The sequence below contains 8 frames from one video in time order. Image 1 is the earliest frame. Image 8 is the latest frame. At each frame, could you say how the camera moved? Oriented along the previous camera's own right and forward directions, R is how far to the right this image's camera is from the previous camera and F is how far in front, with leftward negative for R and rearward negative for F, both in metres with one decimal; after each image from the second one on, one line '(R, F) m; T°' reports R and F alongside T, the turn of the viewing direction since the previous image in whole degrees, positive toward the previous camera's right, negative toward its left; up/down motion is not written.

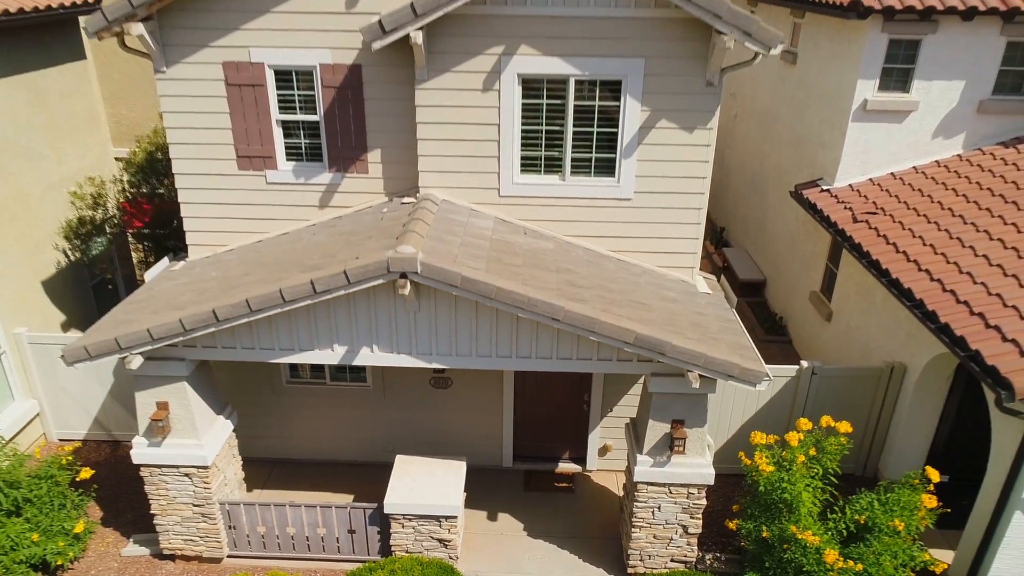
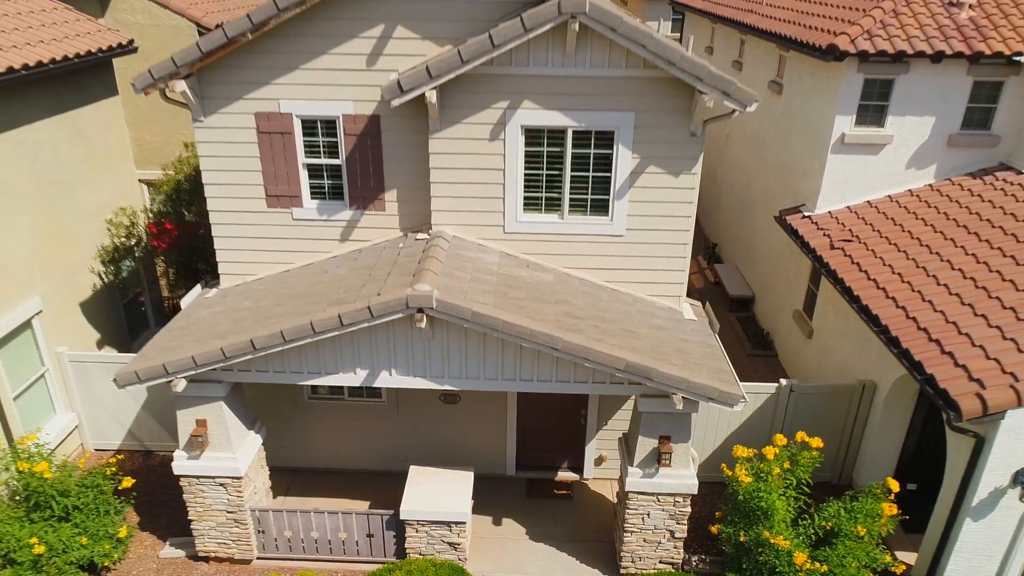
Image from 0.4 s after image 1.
(0.0, -0.8) m; 0°
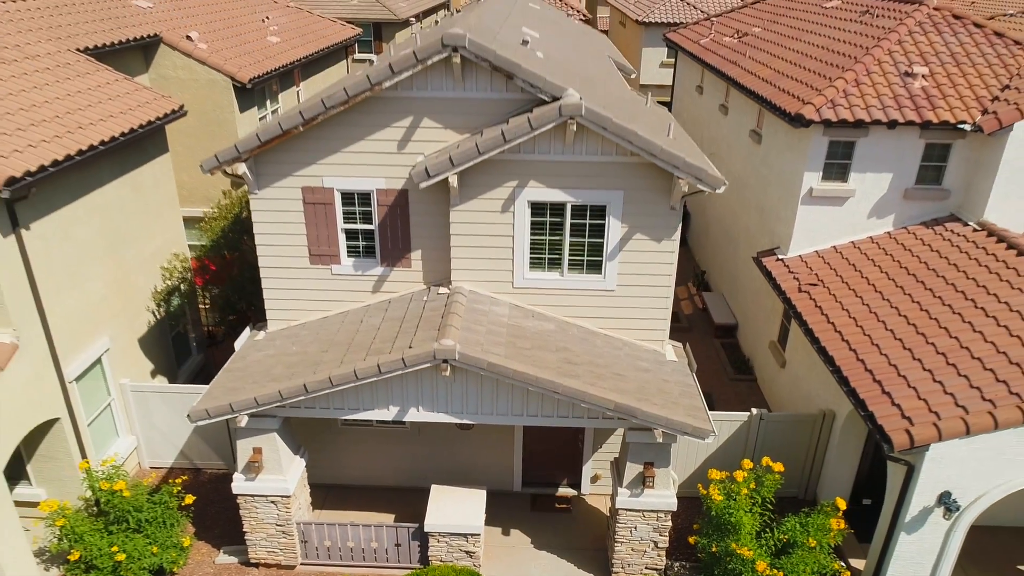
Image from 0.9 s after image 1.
(-0.1, -1.5) m; 0°
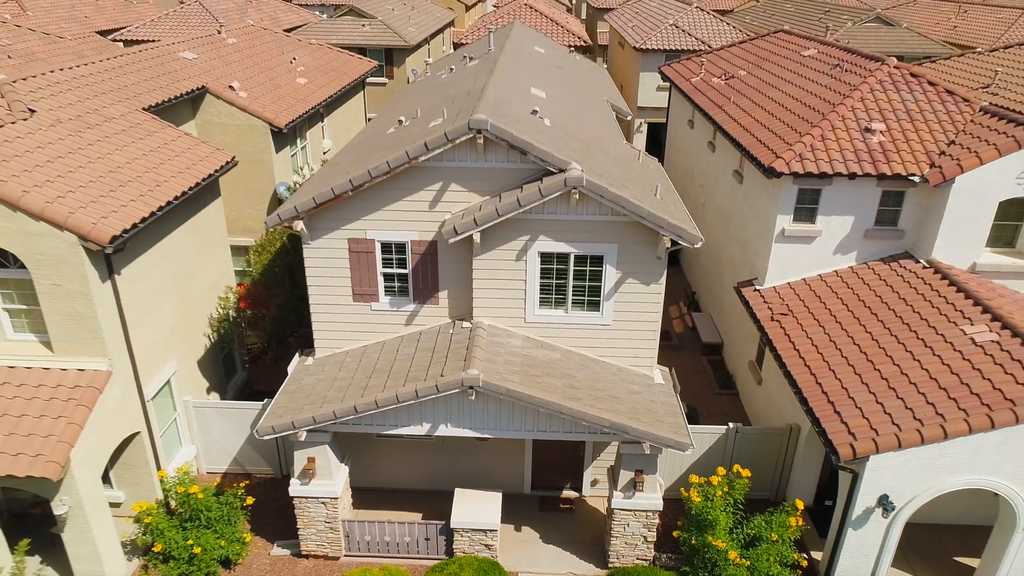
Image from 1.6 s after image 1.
(-0.2, -1.9) m; 0°
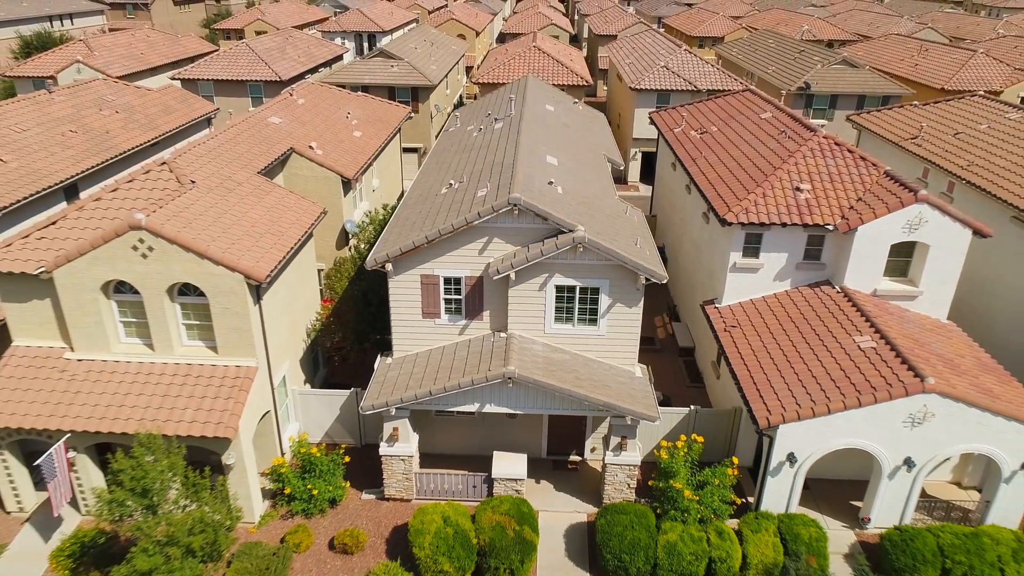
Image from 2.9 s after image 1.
(-0.5, -5.1) m; 0°
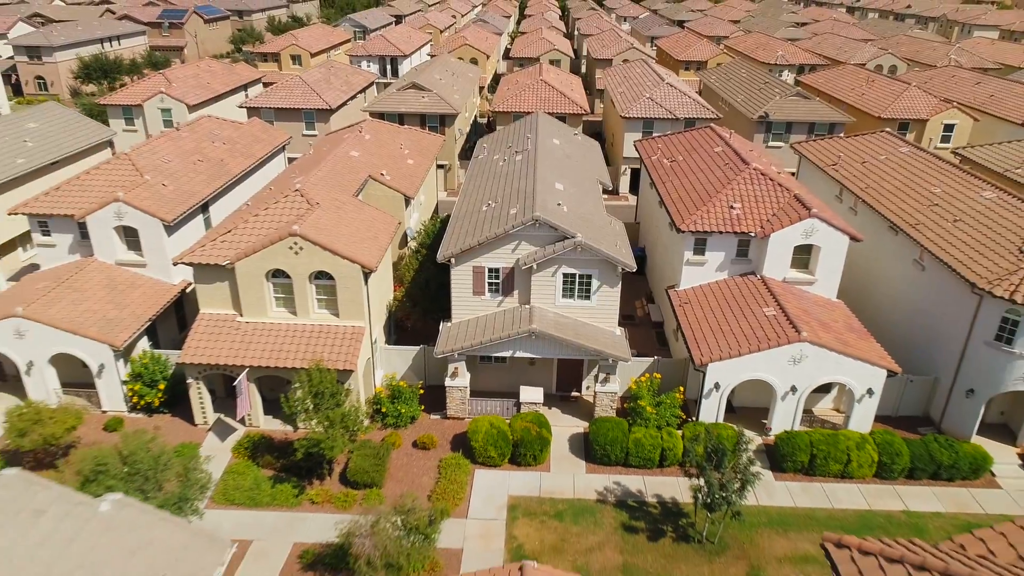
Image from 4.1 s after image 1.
(-0.8, -8.6) m; 0°
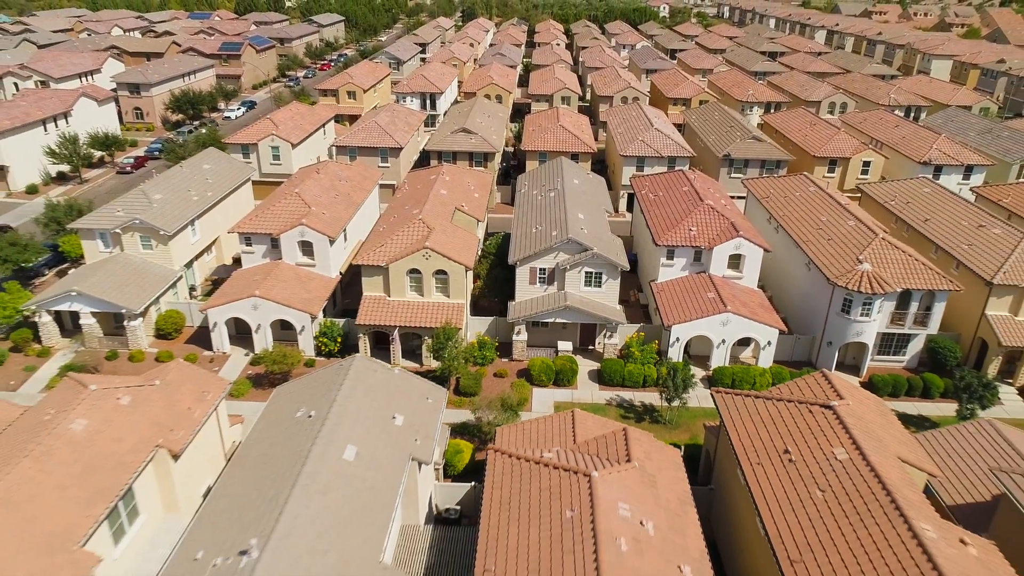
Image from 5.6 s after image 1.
(-2.5, -16.4) m; 0°
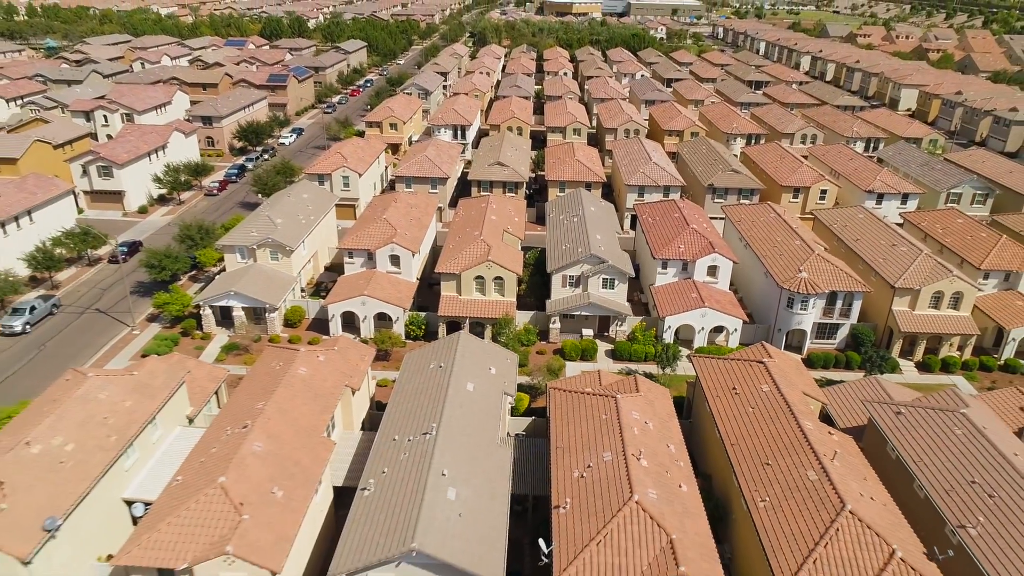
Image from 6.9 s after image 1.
(-3.1, -15.8) m; 0°
